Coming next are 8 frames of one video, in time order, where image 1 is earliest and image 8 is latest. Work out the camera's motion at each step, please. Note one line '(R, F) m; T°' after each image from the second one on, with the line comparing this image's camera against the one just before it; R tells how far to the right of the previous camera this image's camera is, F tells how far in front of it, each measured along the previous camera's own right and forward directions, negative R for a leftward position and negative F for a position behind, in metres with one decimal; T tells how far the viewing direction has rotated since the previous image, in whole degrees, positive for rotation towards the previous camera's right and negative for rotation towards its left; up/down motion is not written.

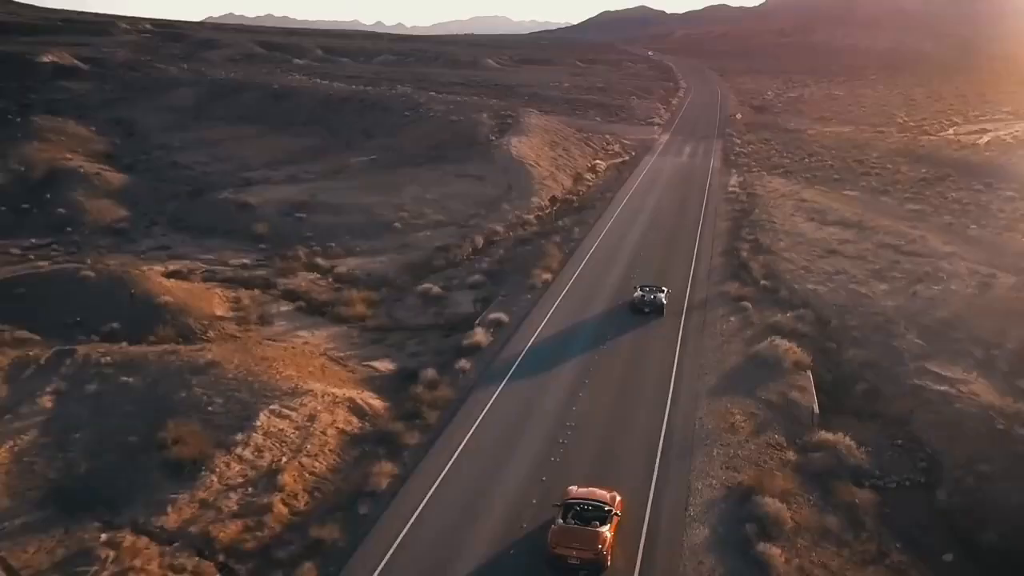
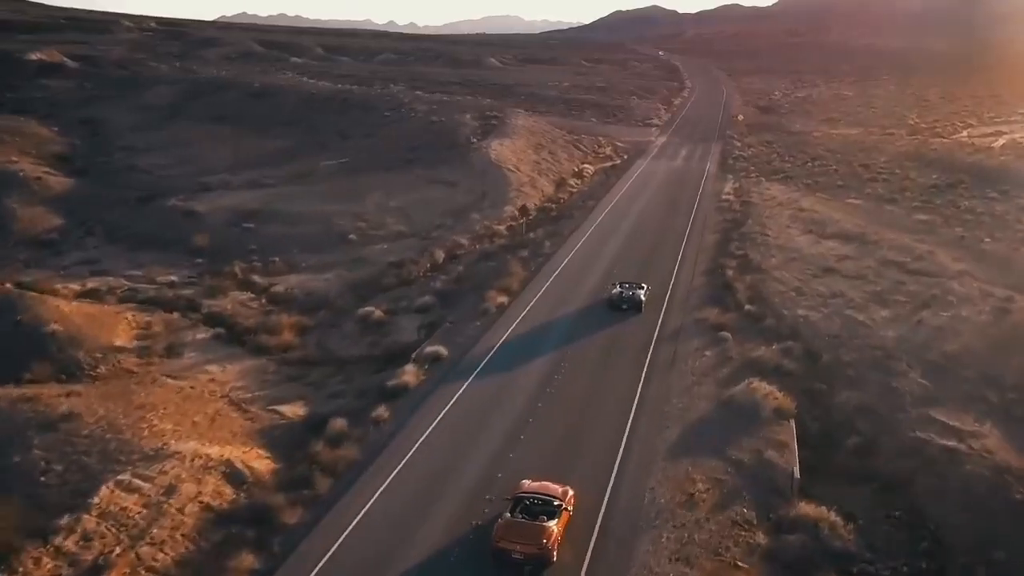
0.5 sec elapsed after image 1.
(+2.4, +4.6) m; -1°
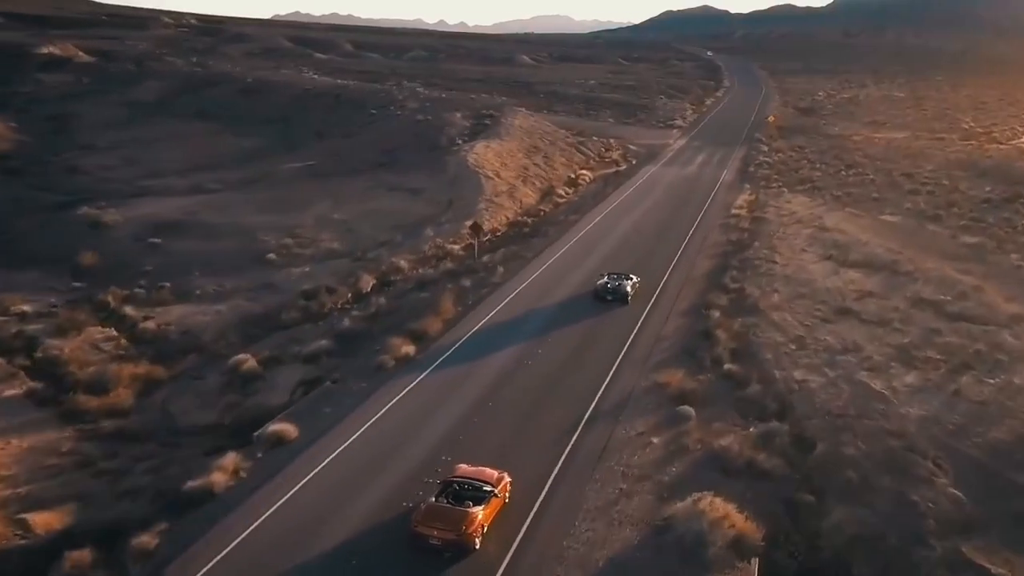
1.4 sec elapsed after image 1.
(+4.3, +8.1) m; -3°
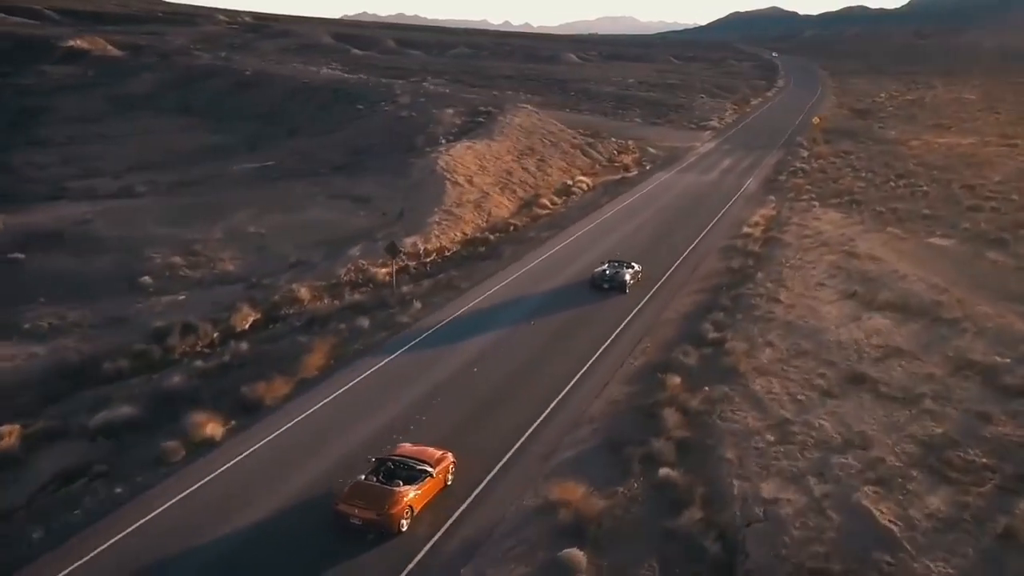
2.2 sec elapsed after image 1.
(+4.6, +8.4) m; -4°
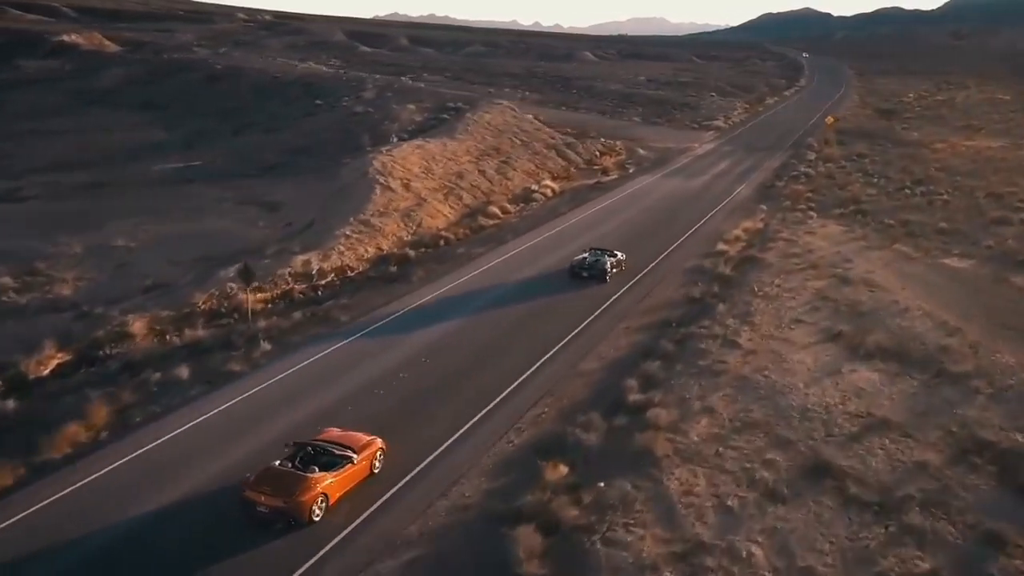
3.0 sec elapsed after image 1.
(+3.9, +6.7) m; -2°
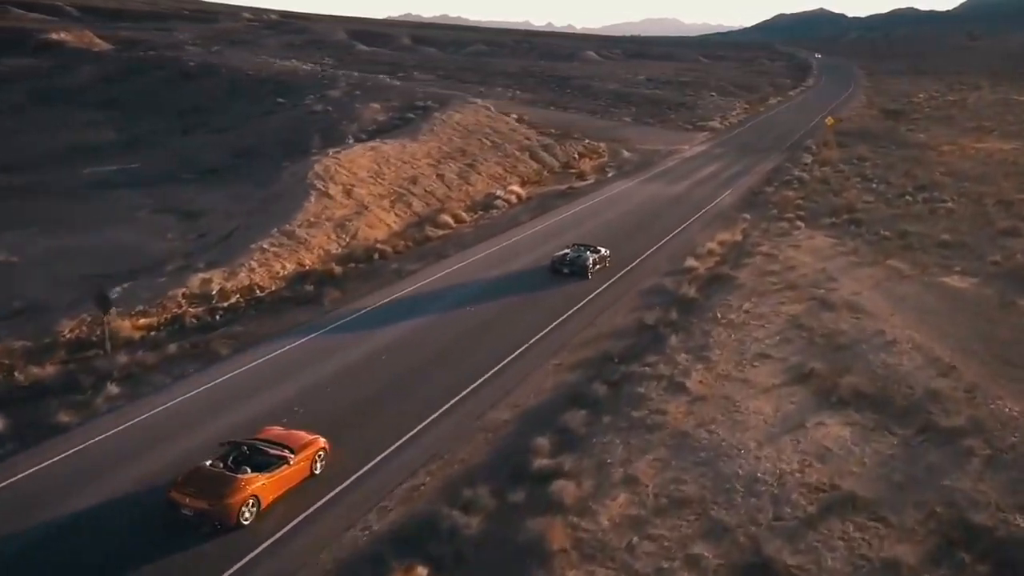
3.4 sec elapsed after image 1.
(+2.5, +3.9) m; -1°
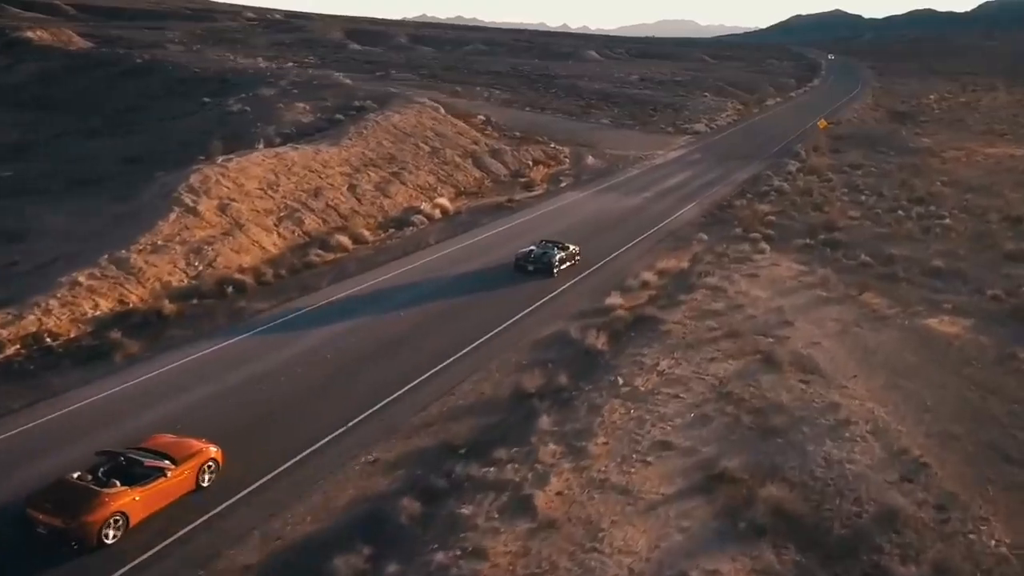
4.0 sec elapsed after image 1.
(+3.8, +6.0) m; -1°
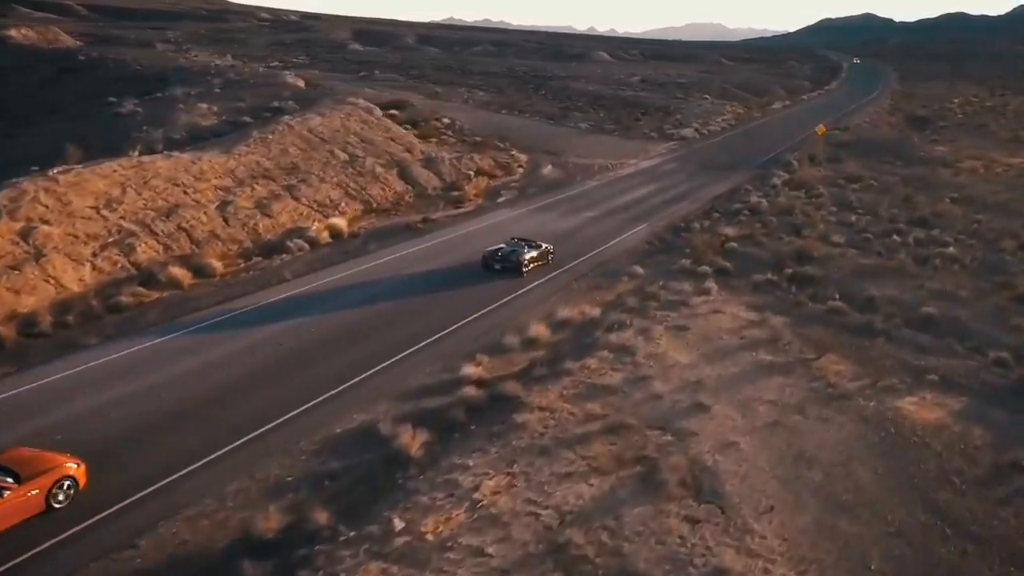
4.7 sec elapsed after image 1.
(+4.3, +6.6) m; -2°
